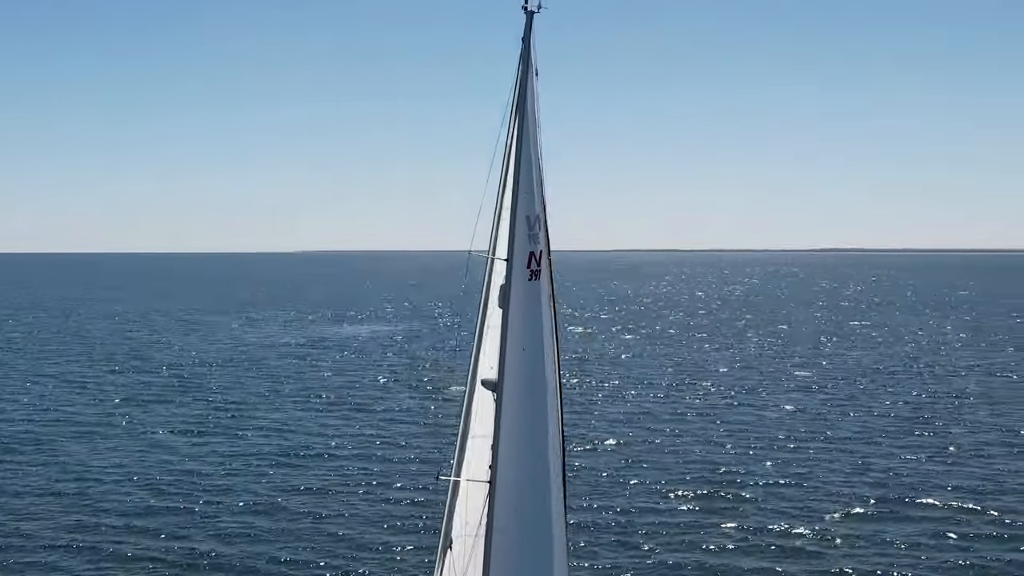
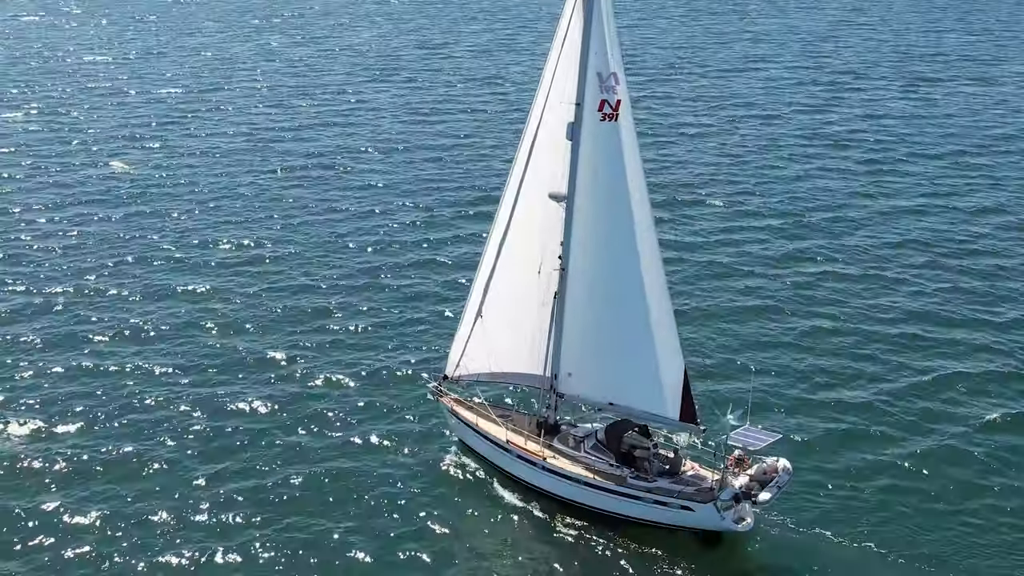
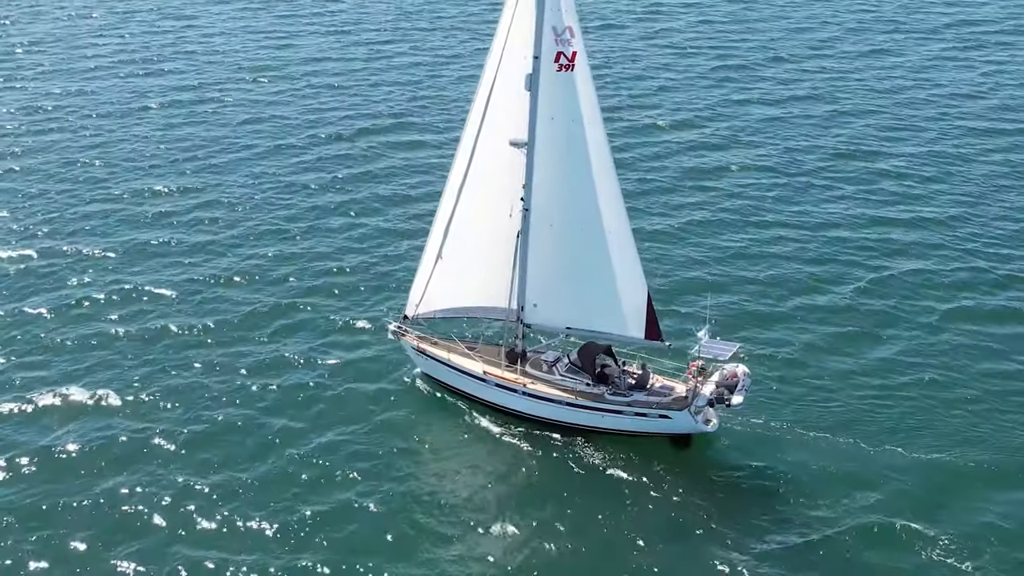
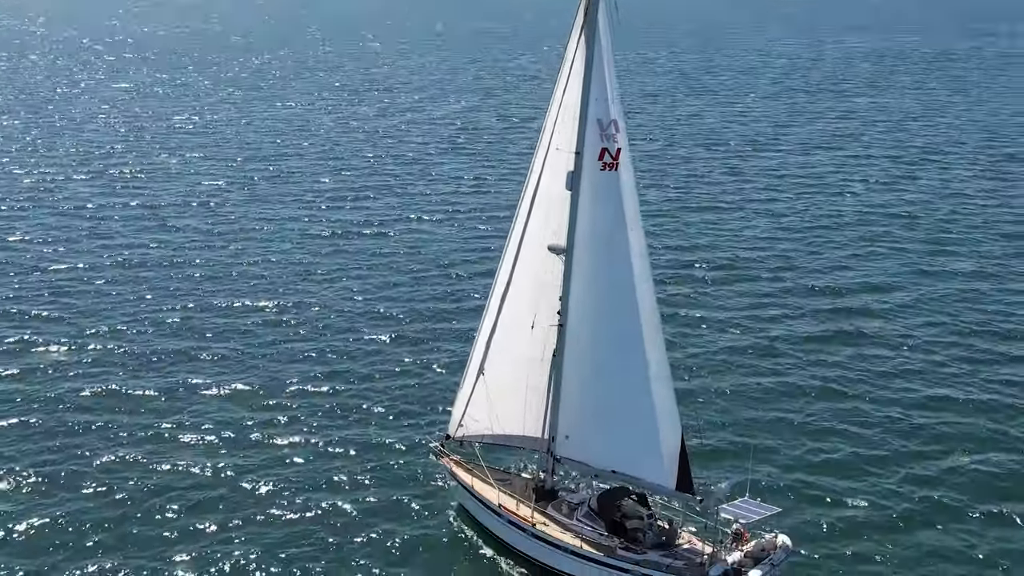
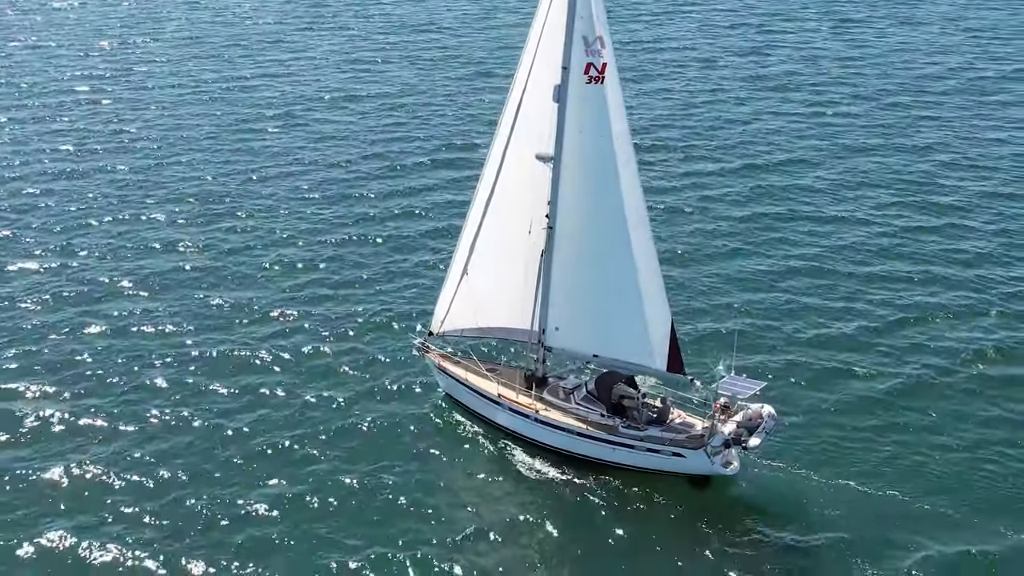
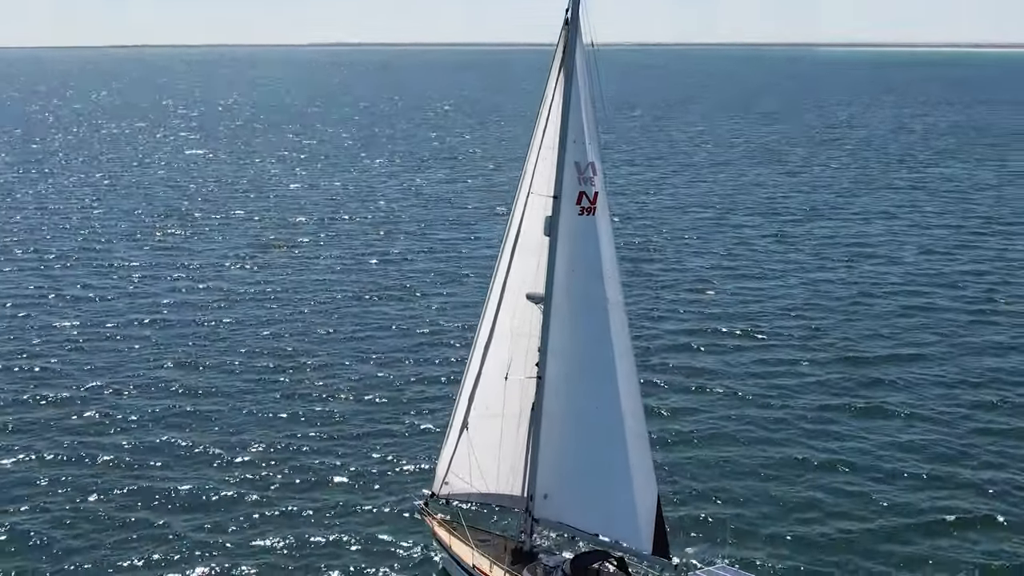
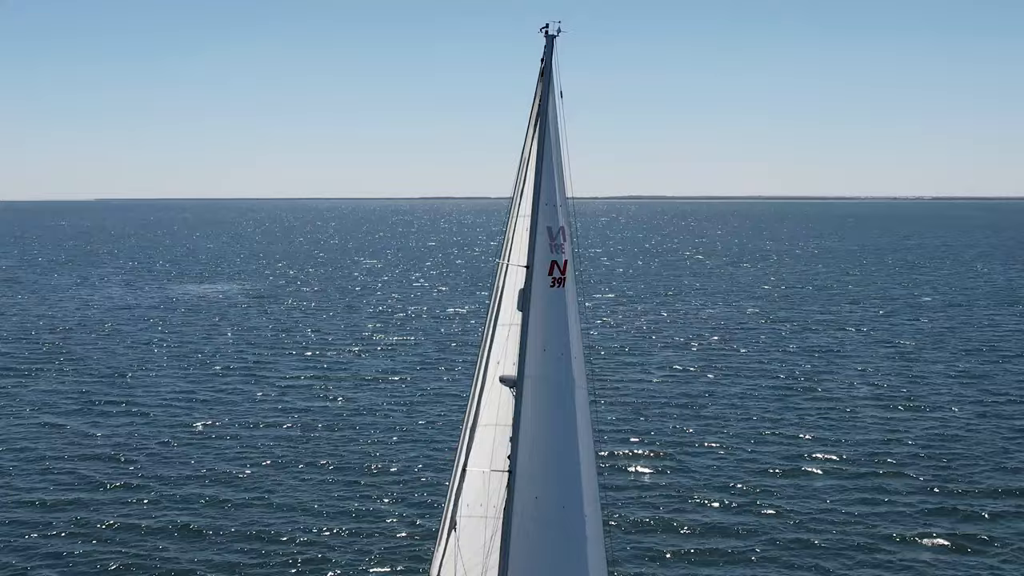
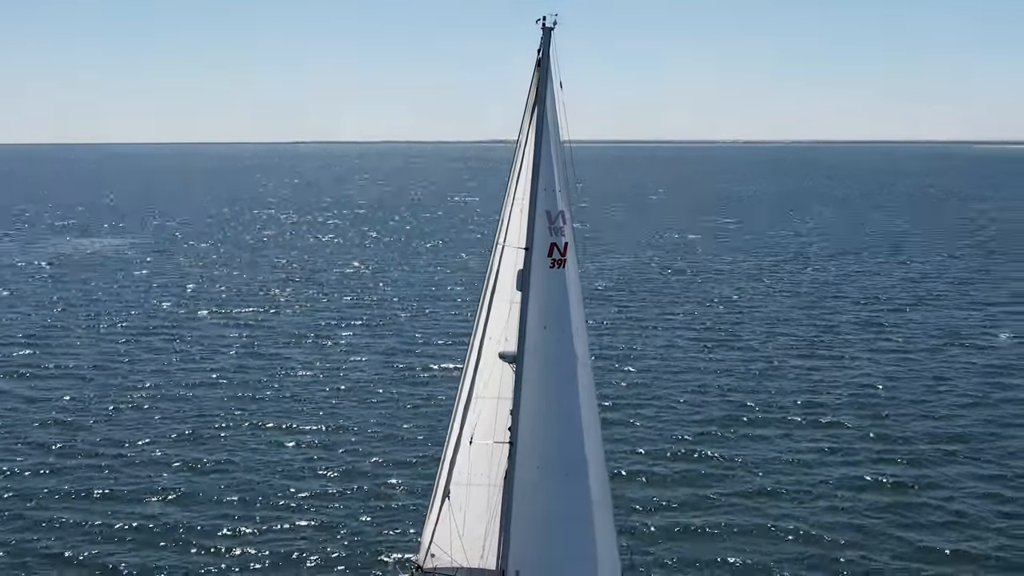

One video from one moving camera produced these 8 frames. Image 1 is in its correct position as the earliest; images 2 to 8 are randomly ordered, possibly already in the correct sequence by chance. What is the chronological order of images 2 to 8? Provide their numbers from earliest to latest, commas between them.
7, 8, 6, 4, 2, 5, 3
